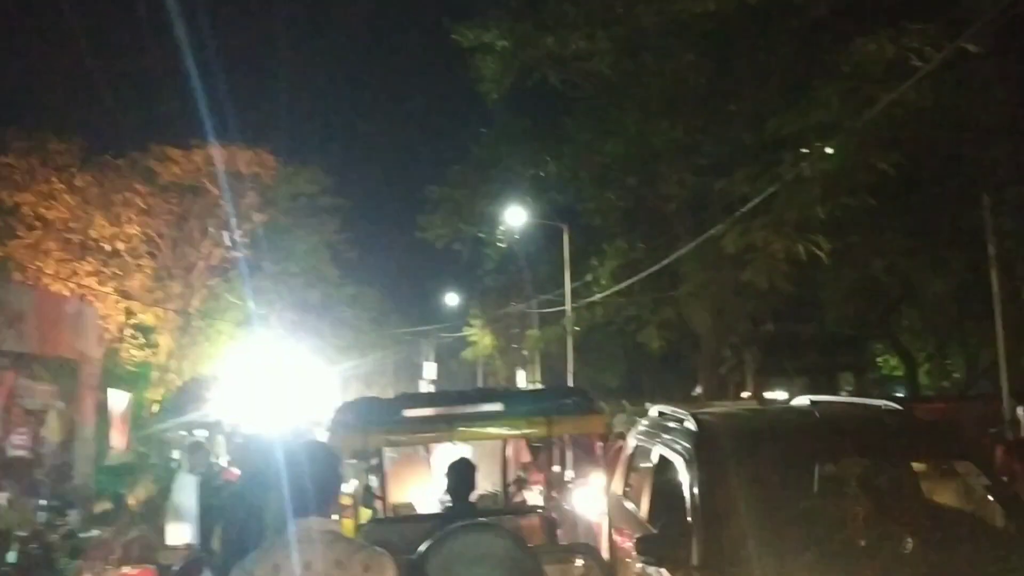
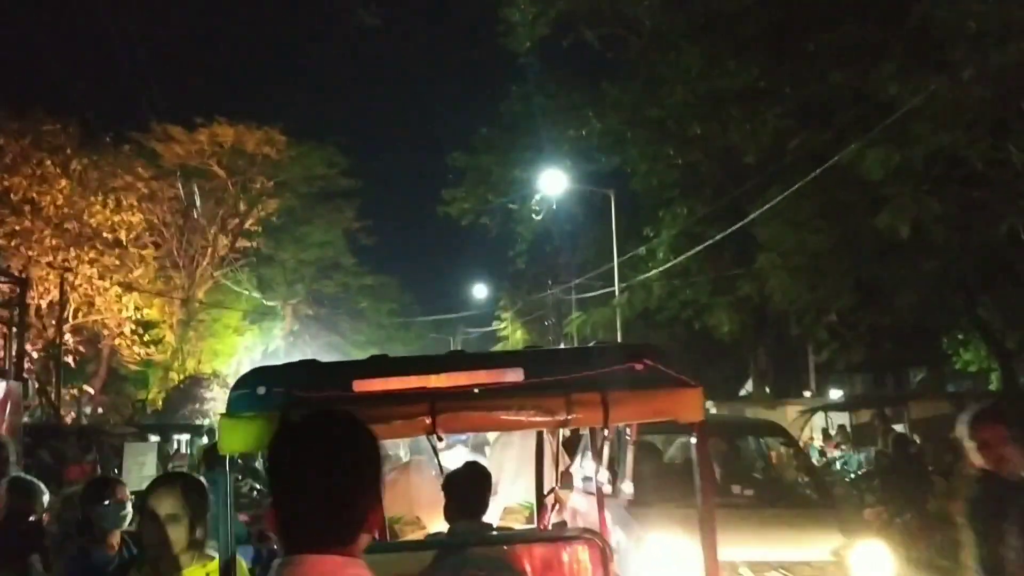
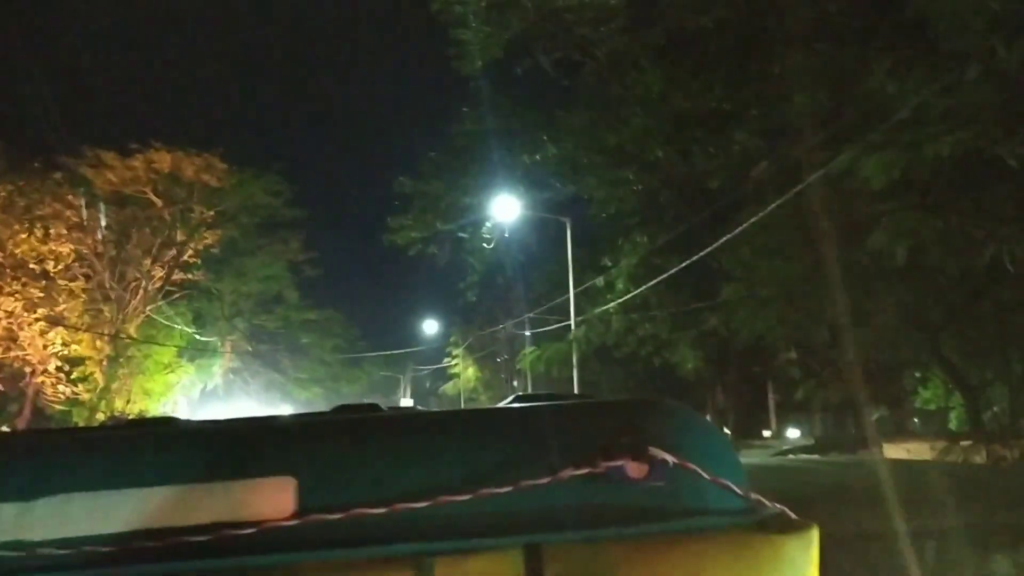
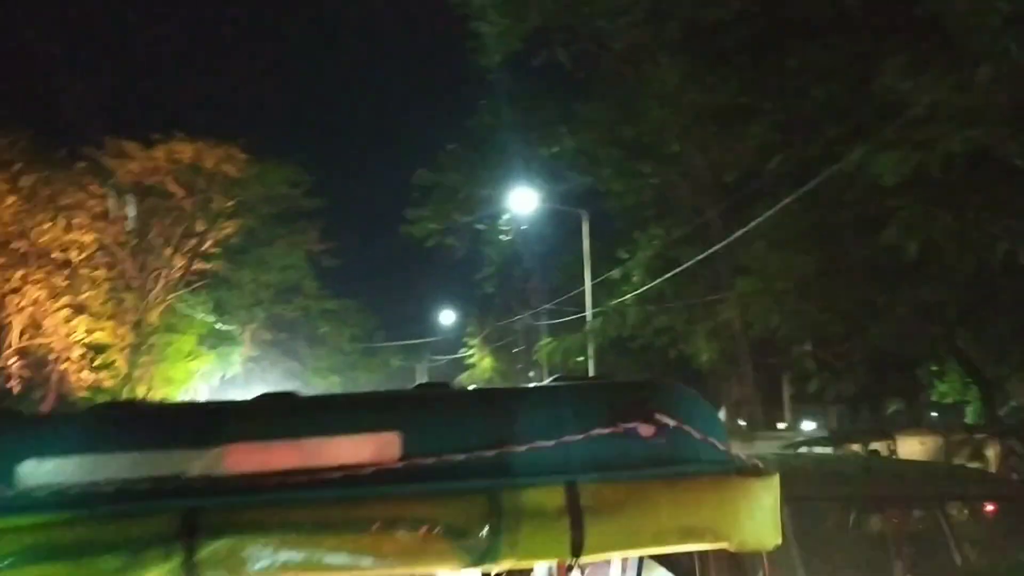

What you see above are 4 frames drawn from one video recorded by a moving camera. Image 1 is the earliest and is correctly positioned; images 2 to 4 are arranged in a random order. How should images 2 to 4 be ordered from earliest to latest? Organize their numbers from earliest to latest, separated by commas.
2, 4, 3
